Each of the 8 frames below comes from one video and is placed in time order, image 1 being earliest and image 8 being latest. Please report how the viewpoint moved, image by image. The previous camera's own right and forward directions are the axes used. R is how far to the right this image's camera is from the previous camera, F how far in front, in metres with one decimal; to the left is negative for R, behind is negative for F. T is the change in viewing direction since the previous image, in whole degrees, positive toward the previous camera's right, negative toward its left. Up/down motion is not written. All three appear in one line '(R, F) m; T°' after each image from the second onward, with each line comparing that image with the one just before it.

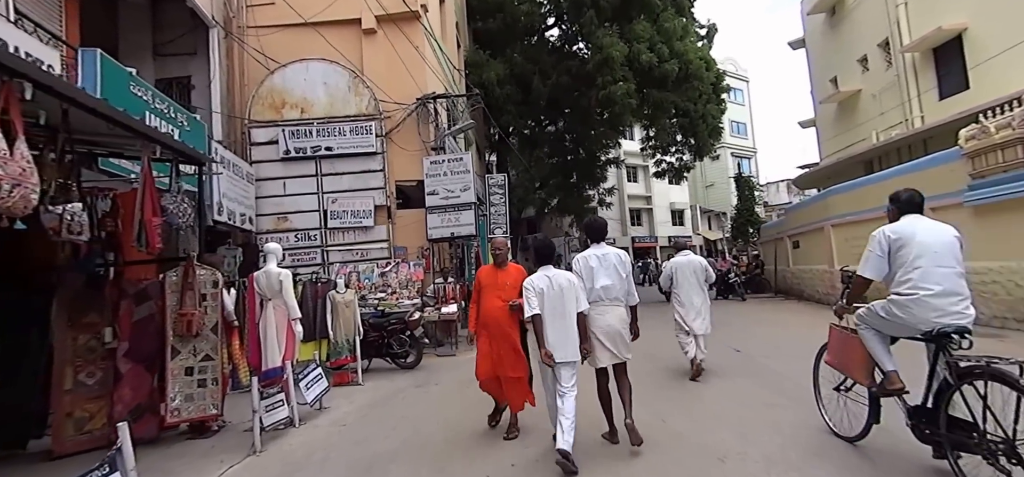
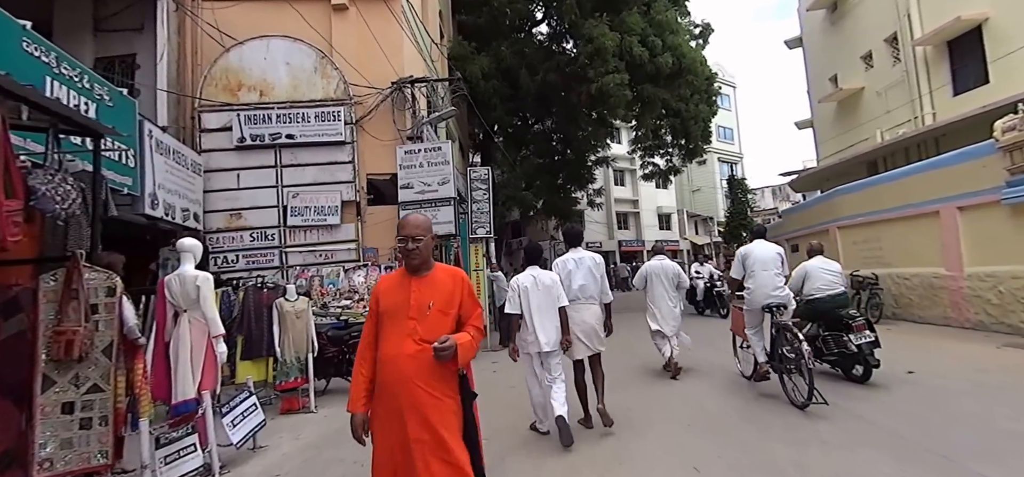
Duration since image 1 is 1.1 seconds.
(0.0, +1.1) m; +2°
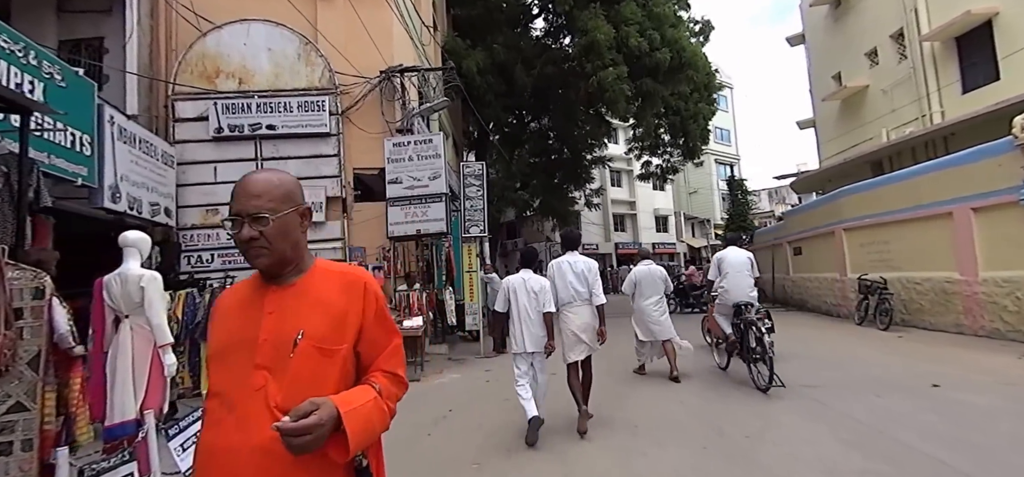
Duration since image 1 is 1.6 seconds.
(0.0, +0.6) m; +1°
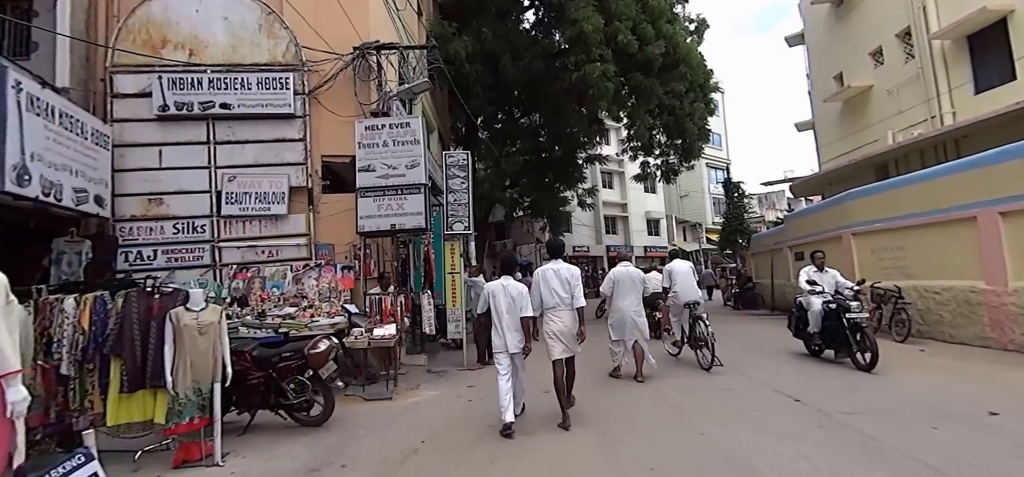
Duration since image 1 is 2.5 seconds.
(0.0, +1.0) m; +2°
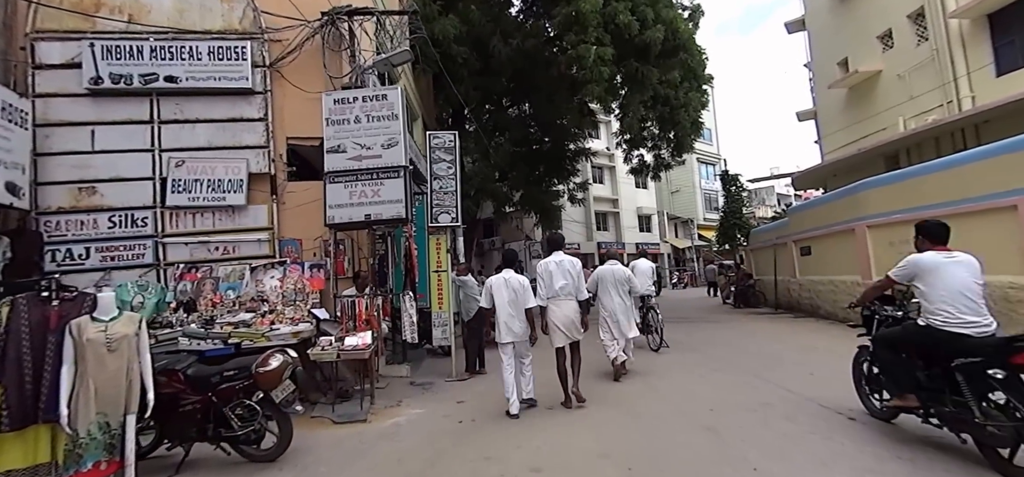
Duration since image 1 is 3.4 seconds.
(-0.1, +1.0) m; +2°
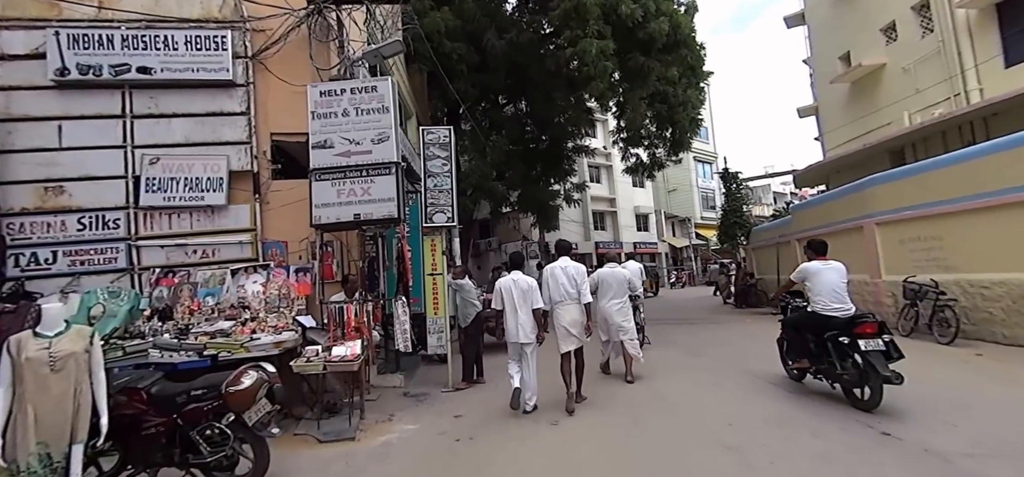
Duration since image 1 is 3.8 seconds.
(-0.1, +0.4) m; +1°
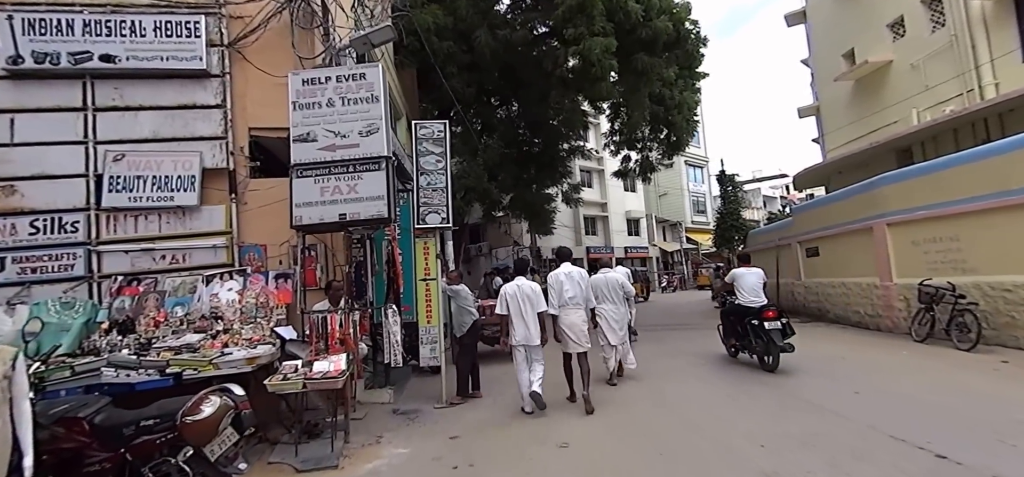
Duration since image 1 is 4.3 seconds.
(-0.1, +0.5) m; +1°
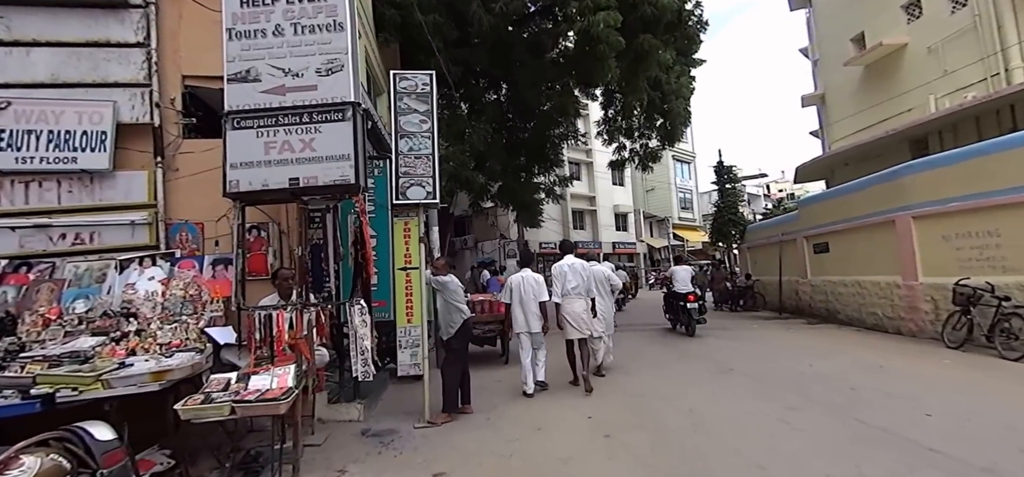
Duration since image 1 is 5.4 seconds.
(-0.2, +1.1) m; +2°
